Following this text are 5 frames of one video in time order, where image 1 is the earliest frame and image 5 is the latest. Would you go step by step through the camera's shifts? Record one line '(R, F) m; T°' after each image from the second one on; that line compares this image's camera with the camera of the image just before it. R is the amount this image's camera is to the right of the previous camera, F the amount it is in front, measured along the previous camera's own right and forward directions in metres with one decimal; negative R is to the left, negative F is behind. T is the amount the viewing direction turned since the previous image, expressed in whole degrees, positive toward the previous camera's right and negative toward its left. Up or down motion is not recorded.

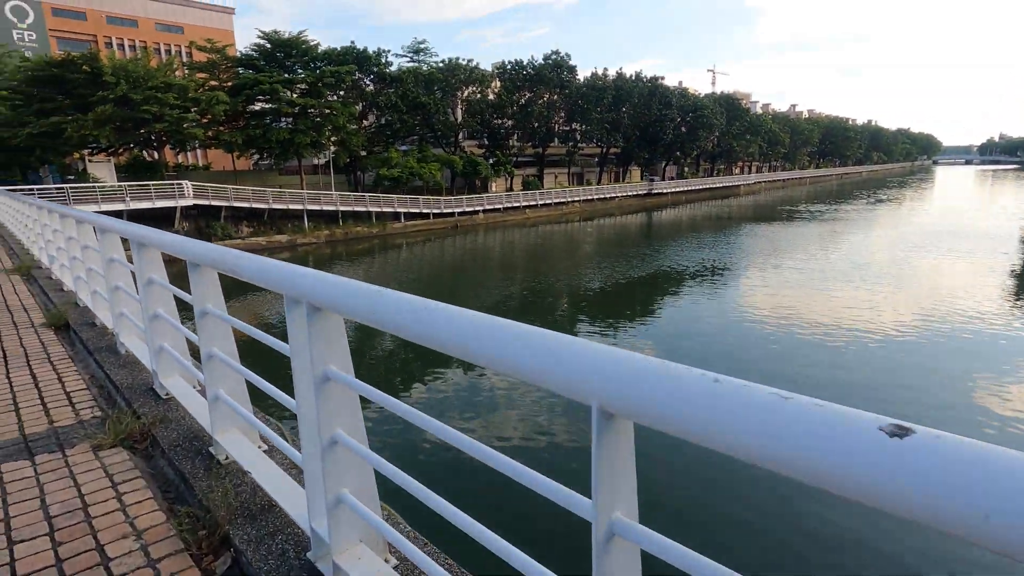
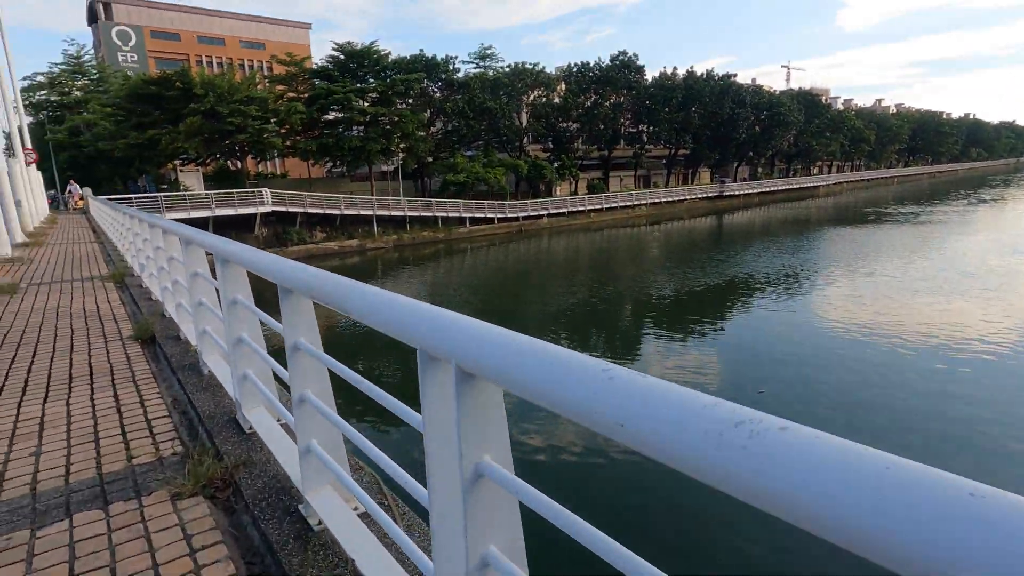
(-0.1, +0.2) m; -6°
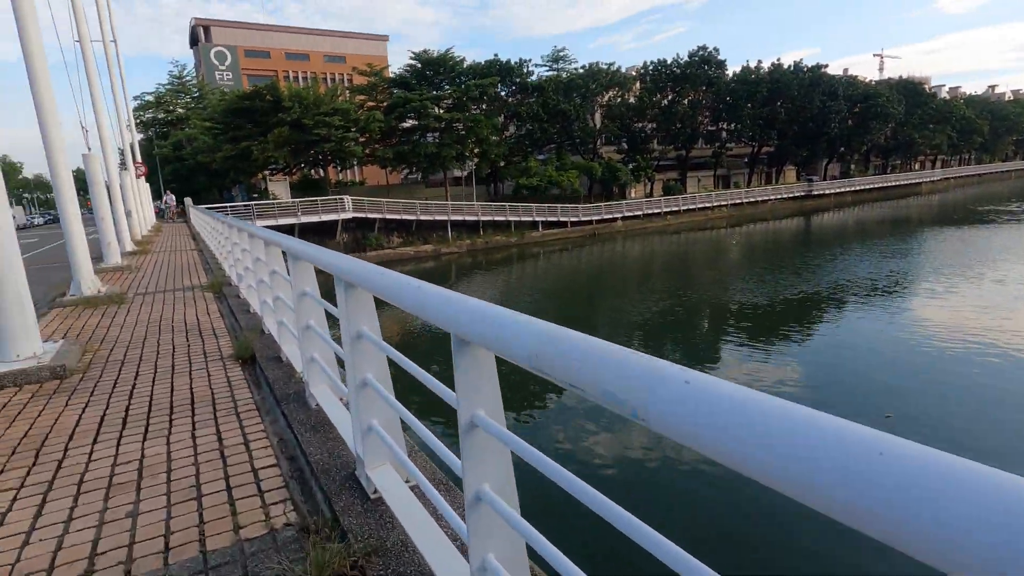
(-0.1, +0.2) m; -7°
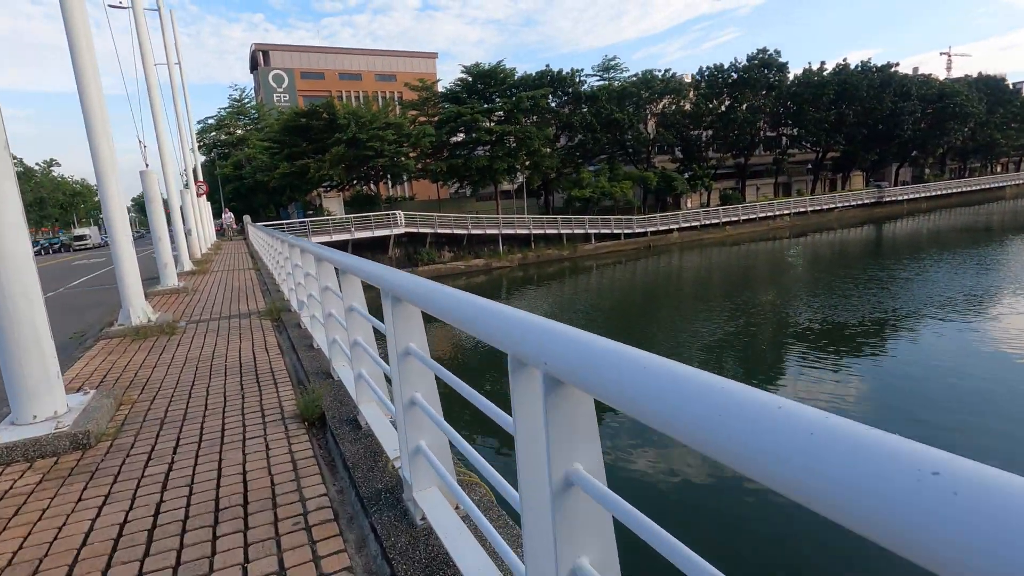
(-0.3, +0.5) m; -5°
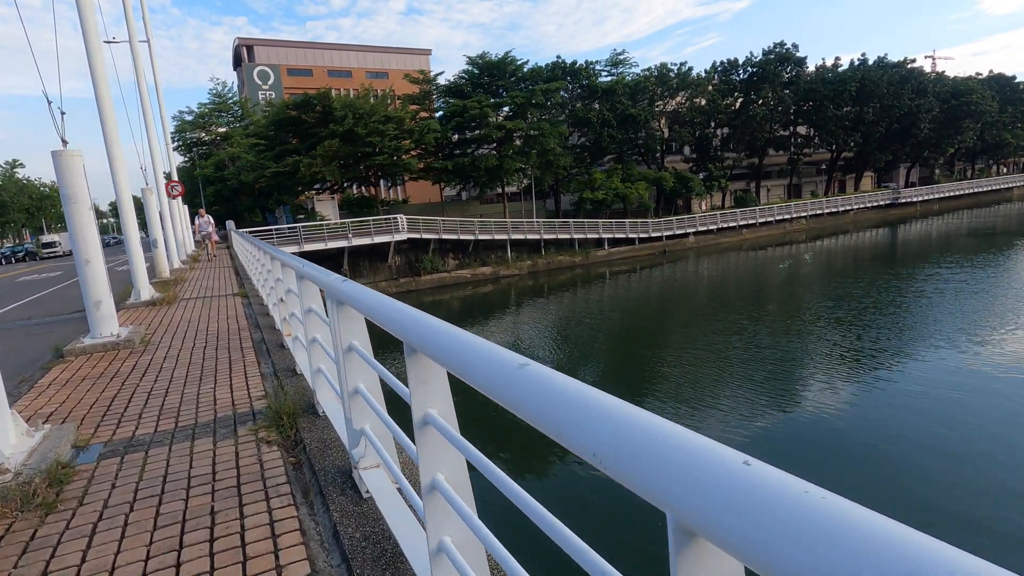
(-0.8, +1.7) m; +1°
